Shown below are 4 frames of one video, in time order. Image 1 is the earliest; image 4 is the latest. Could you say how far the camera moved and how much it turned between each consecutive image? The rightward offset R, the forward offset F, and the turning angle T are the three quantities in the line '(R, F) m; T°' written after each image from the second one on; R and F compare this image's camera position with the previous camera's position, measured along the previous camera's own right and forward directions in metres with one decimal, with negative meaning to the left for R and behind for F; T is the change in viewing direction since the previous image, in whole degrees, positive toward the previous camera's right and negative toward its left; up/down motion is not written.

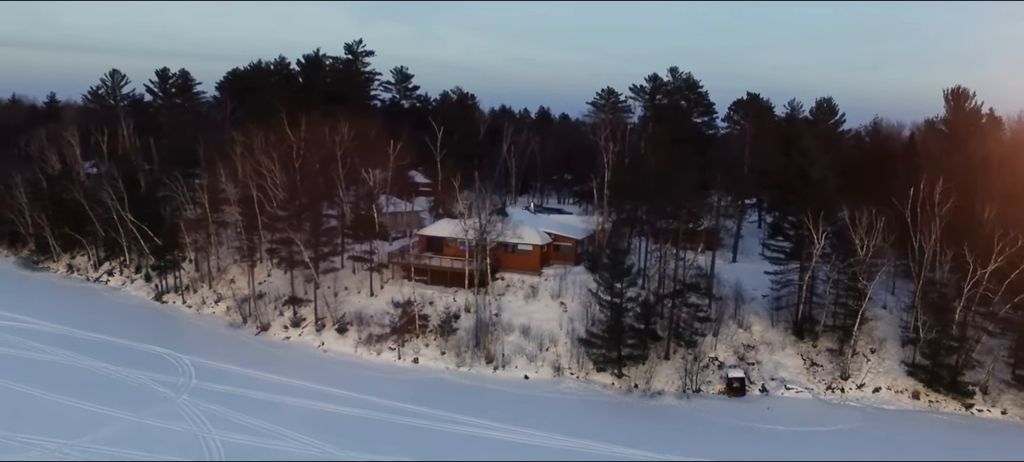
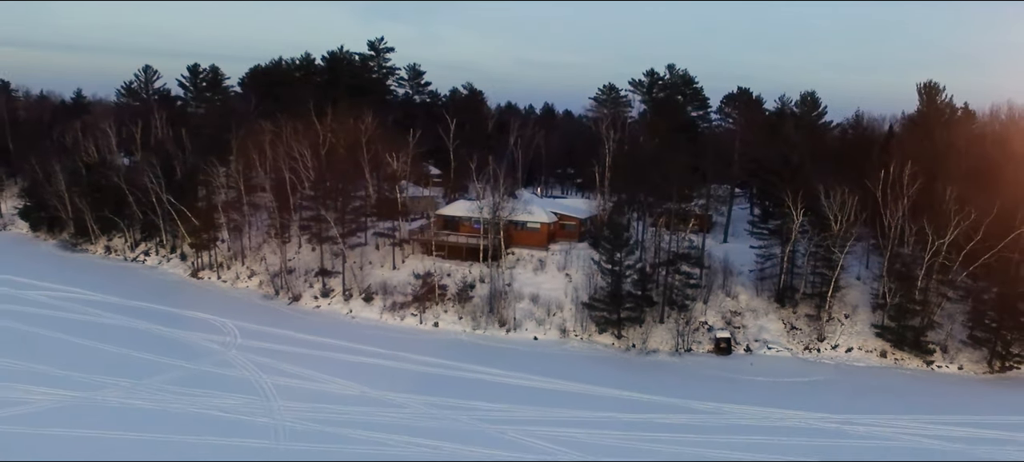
(-0.4, -2.8) m; 0°
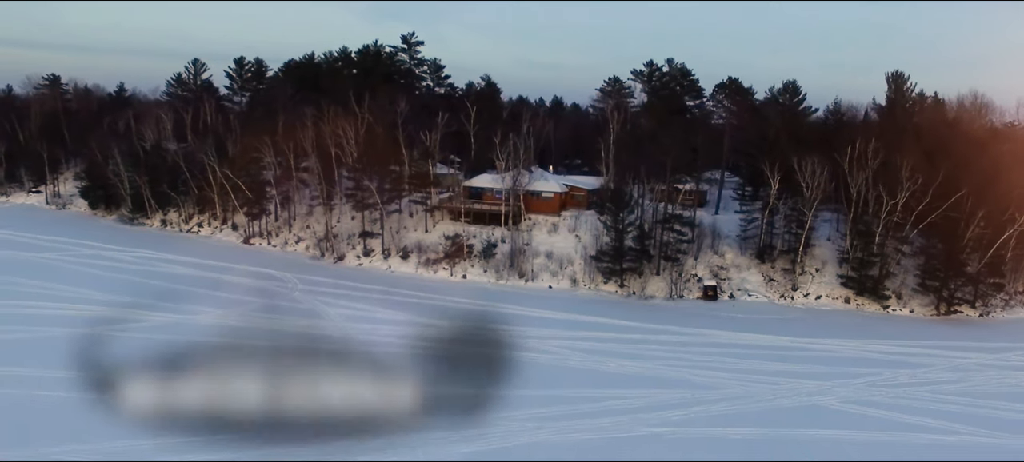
(-0.6, -4.5) m; 0°
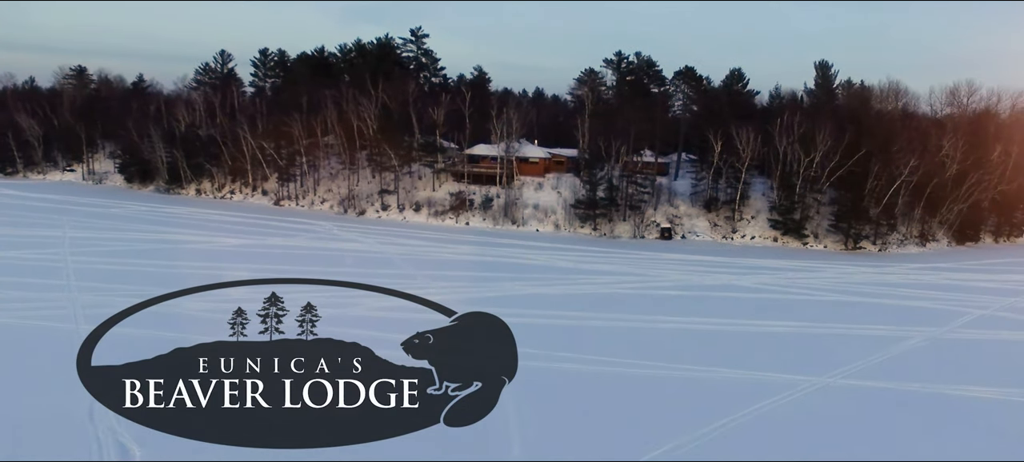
(-0.7, -7.0) m; +2°
